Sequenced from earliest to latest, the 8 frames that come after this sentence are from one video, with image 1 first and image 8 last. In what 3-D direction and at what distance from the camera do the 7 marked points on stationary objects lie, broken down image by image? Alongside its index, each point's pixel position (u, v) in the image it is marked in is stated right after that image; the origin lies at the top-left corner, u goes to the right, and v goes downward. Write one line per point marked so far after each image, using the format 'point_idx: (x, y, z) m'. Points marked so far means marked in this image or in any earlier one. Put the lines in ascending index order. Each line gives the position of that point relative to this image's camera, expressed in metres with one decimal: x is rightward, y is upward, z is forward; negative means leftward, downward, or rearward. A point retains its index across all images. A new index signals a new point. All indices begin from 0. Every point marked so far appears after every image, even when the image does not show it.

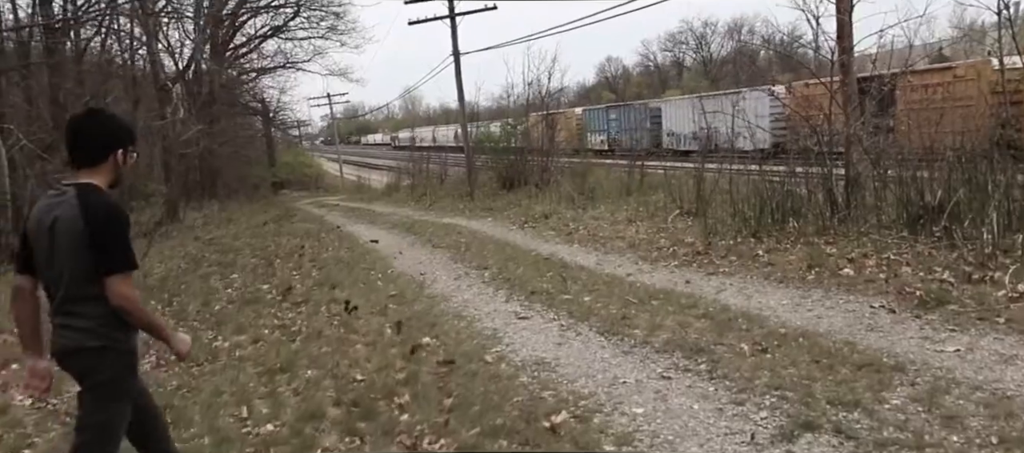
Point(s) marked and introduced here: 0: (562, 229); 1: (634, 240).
0: (+1.1, -0.1, +13.9) m
1: (+2.1, -0.2, +11.5) m
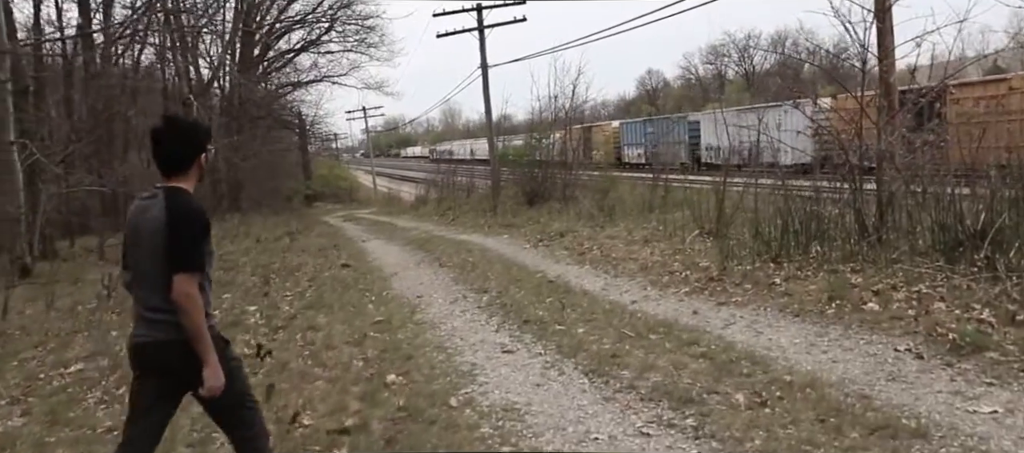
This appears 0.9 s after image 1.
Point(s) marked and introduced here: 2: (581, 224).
0: (+1.2, -0.4, +13.3) m
1: (+2.1, -0.6, +10.8) m
2: (+1.6, 0.0, +16.3) m
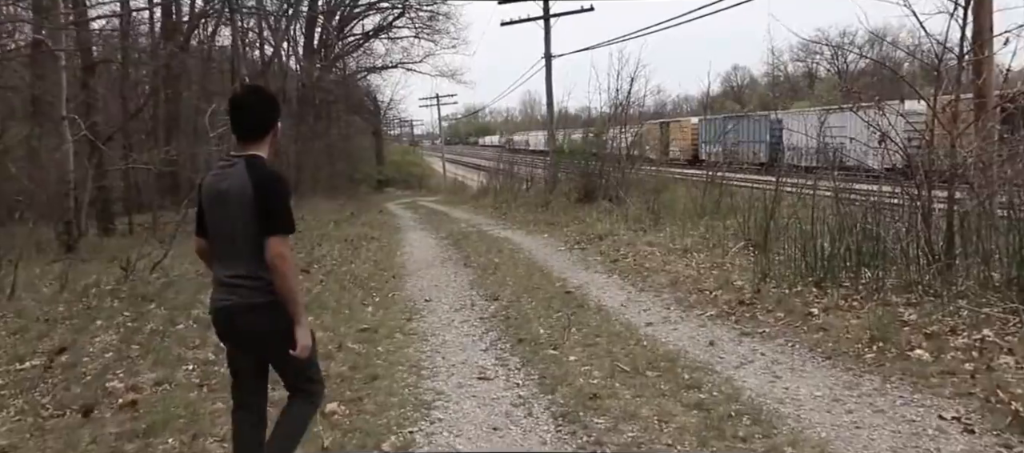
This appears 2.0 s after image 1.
0: (+1.8, -0.5, +12.3) m
1: (+2.4, -0.7, +9.8) m
2: (+2.5, 0.0, +15.2) m
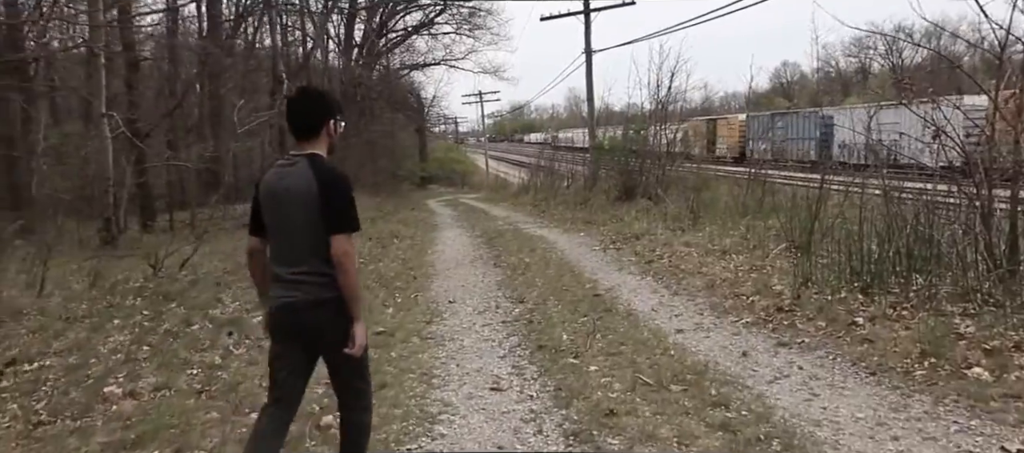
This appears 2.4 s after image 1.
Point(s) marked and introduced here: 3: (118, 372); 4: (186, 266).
0: (+2.3, -0.5, +11.8) m
1: (+2.7, -0.7, +9.3) m
2: (+3.2, 0.0, +14.7) m
3: (-3.3, -1.2, +5.8) m
4: (-6.1, -0.7, +12.8) m
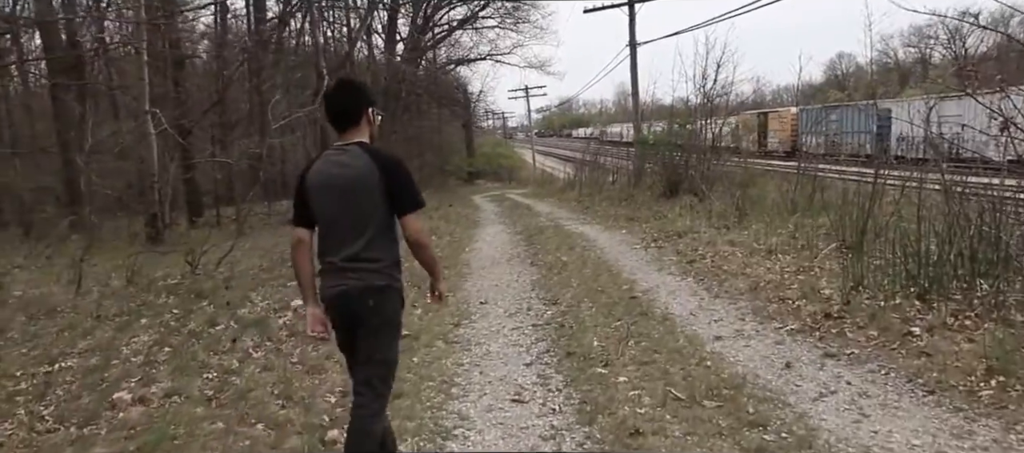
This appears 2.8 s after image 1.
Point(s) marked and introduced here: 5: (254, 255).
0: (+2.9, -0.5, +11.3) m
1: (+3.2, -0.7, +8.8) m
2: (+4.0, +0.1, +14.1) m
3: (-3.2, -1.2, +5.7) m
4: (-5.5, -0.7, +12.9) m
5: (-5.4, -0.6, +14.3) m
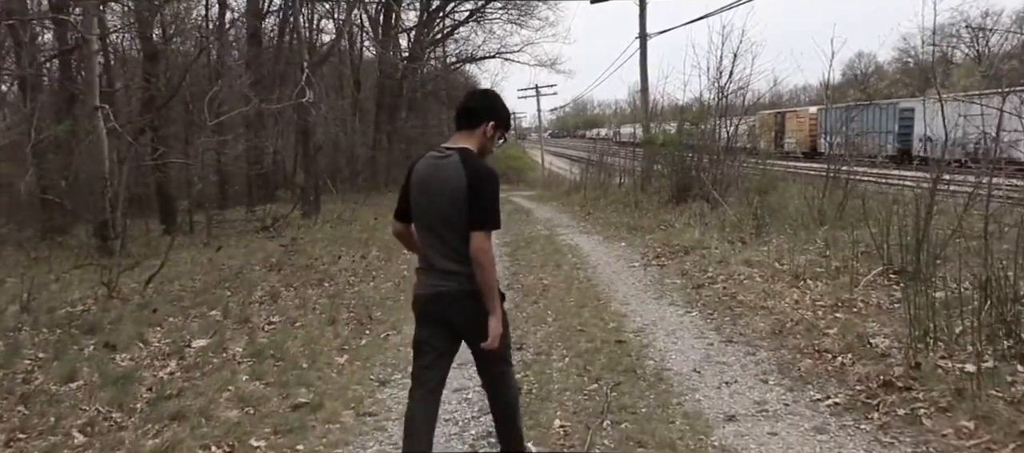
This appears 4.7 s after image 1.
0: (+2.5, -0.7, +9.3) m
1: (+2.7, -0.9, +6.8) m
2: (+3.6, -0.2, +12.1) m
3: (-3.7, -1.5, +3.9) m
4: (-5.8, -0.9, +11.1) m
5: (-5.8, -0.8, +12.5) m
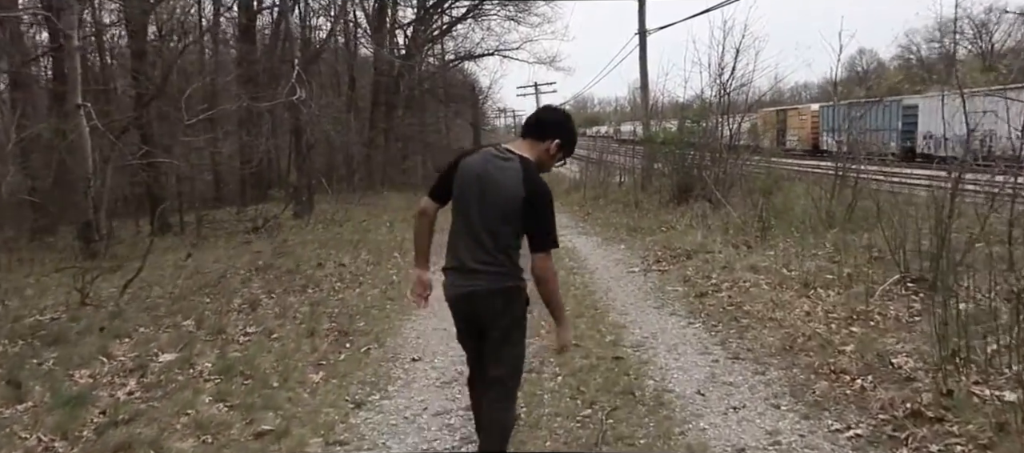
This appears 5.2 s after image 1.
0: (+2.4, -0.7, +8.8) m
1: (+2.6, -1.0, +6.3) m
2: (+3.5, -0.2, +11.6) m
3: (-3.8, -1.5, +3.4) m
4: (-5.9, -1.0, +10.6) m
5: (-5.9, -0.9, +12.0) m
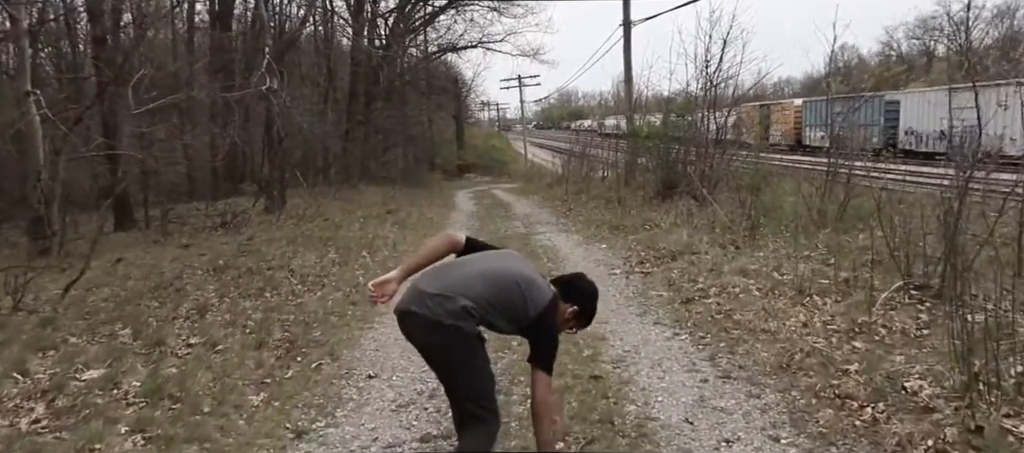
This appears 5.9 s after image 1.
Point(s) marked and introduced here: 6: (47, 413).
0: (+2.0, -0.7, +8.2) m
1: (+2.3, -1.0, +5.7) m
2: (+3.1, -0.2, +11.0) m
3: (-4.0, -1.6, +2.6) m
4: (-6.3, -1.0, +9.8) m
5: (-6.3, -0.8, +11.2) m
6: (-3.5, -1.4, +5.1) m
